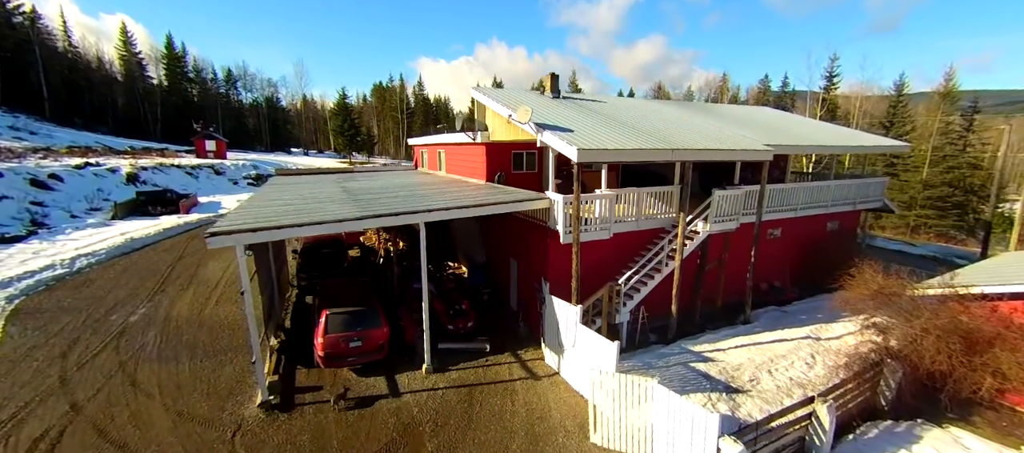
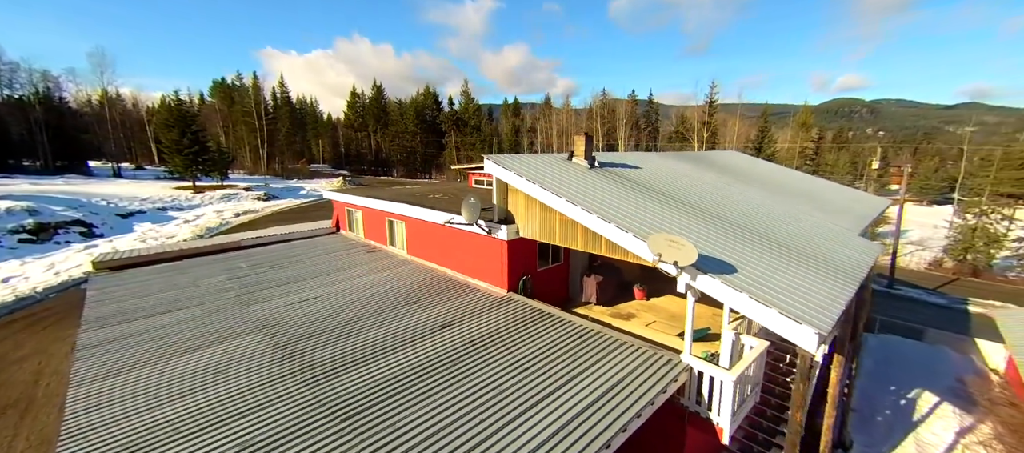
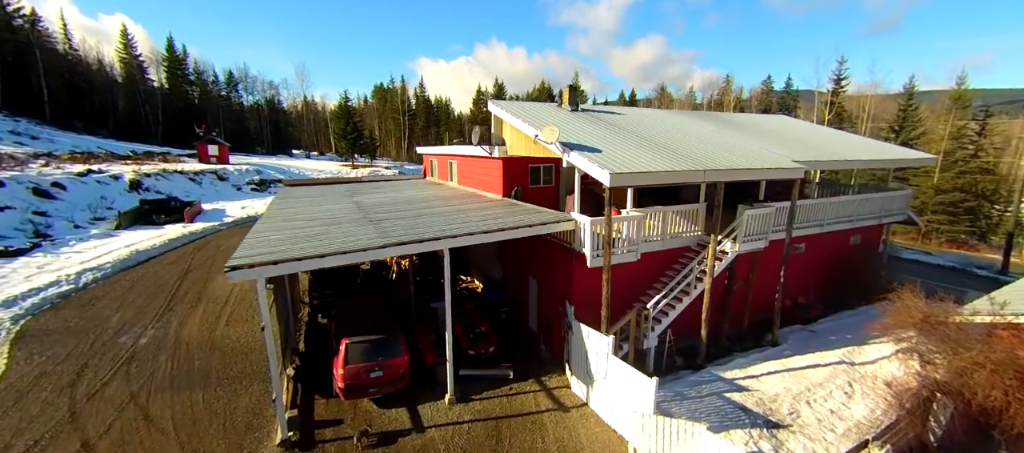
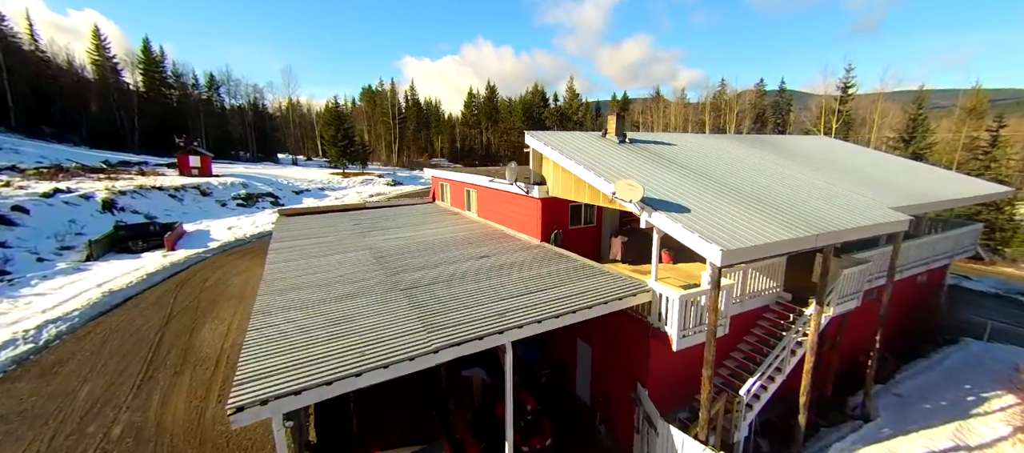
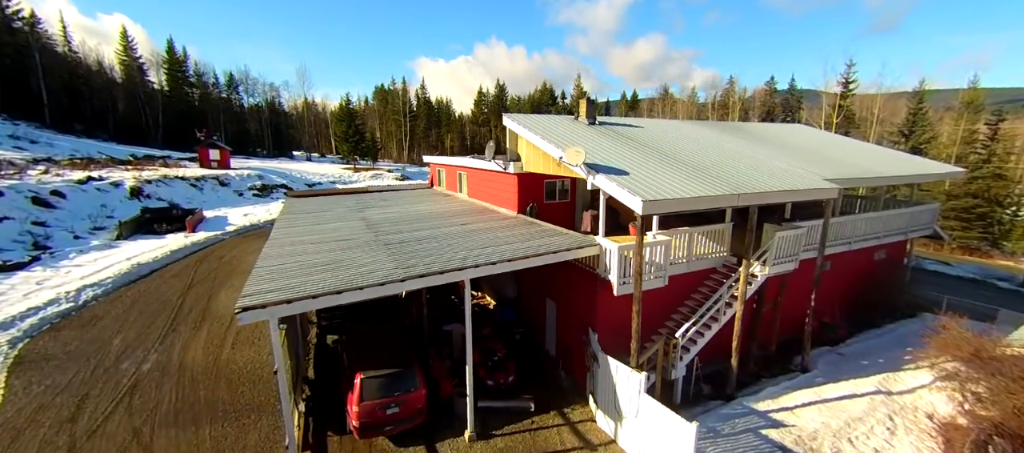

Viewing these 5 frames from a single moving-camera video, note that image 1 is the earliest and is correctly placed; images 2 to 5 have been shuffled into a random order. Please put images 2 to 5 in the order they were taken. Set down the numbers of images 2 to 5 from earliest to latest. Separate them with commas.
3, 5, 4, 2
